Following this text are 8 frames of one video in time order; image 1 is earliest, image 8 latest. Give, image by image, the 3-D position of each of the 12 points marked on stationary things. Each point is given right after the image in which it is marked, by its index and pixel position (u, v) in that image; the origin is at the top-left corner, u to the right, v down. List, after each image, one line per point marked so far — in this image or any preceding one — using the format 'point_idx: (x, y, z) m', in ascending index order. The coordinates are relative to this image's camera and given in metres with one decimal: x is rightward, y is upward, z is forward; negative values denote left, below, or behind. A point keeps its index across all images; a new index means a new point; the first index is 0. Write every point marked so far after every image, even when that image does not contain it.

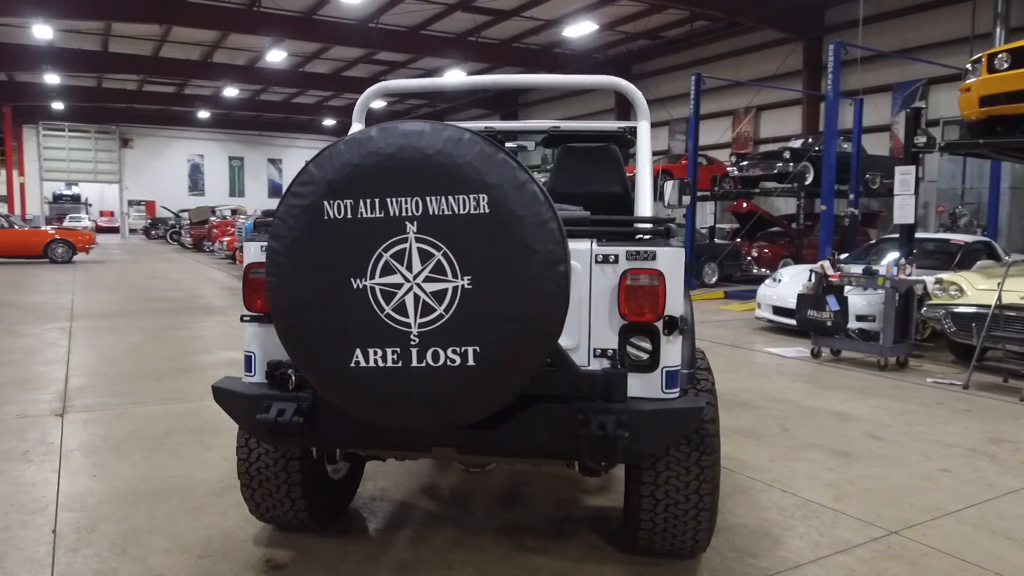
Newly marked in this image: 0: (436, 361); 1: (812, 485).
0: (-0.2, -0.2, +1.8) m
1: (+1.4, -0.9, +3.5) m
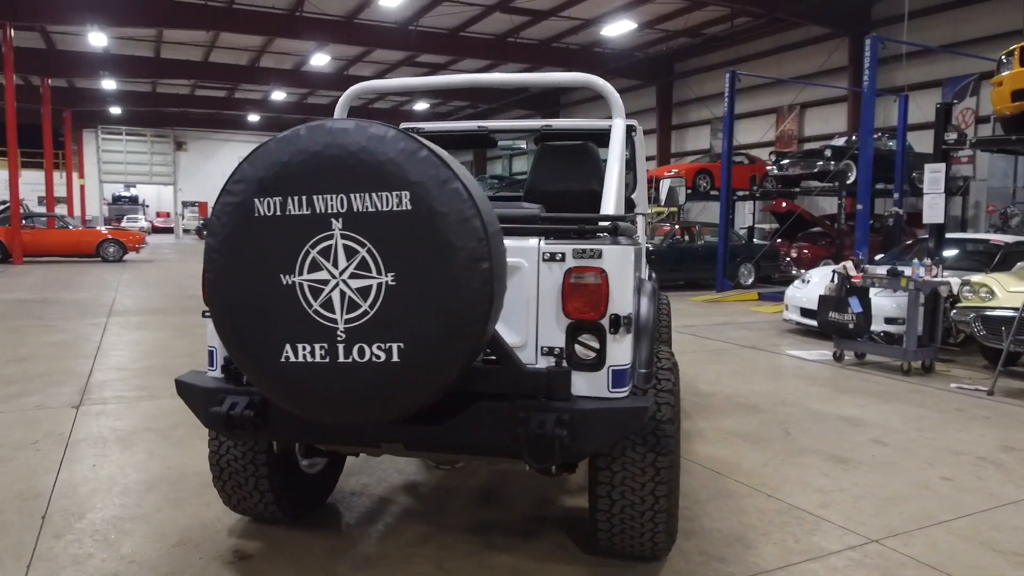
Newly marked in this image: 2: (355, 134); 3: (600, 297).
0: (-0.4, -0.2, +1.9) m
1: (+1.3, -0.9, +3.4) m
2: (-0.4, +0.4, +1.8) m
3: (+0.3, 0.0, +2.2) m
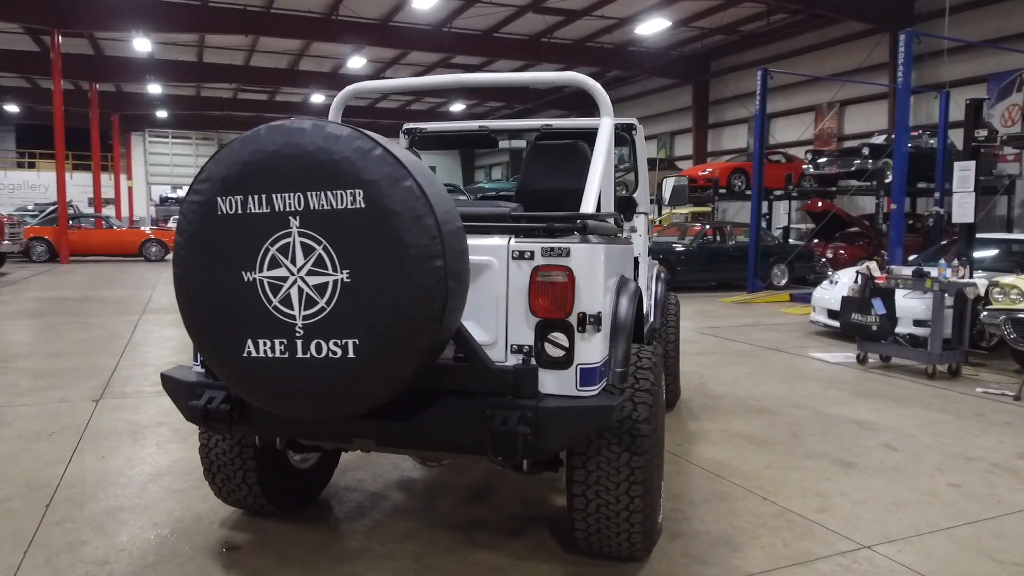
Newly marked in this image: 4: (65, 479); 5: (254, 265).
0: (-0.5, -0.2, +1.9) m
1: (+1.3, -0.9, +3.4) m
2: (-0.5, +0.4, +1.9) m
3: (+0.2, 0.0, +2.2) m
4: (-2.1, -0.9, +3.5) m
5: (-0.7, +0.1, +1.9) m
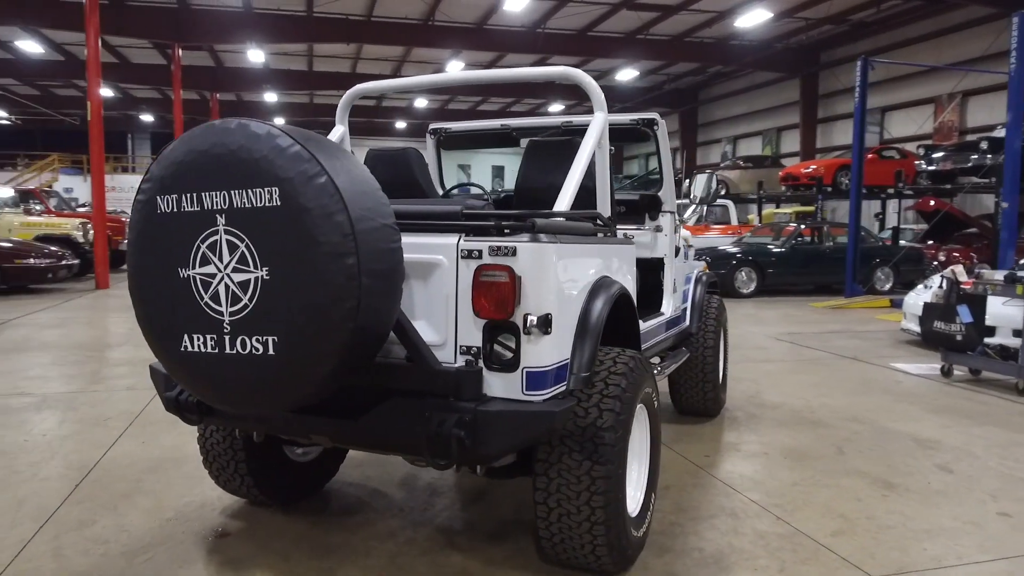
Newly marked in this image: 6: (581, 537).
0: (-0.7, -0.2, +1.9) m
1: (+1.3, -1.0, +3.1) m
2: (-0.7, +0.4, +1.9) m
3: (0.0, 0.0, +2.1) m
4: (-2.1, -0.9, +3.7) m
5: (-0.9, +0.1, +2.0) m
6: (+0.2, -0.8, +2.4) m
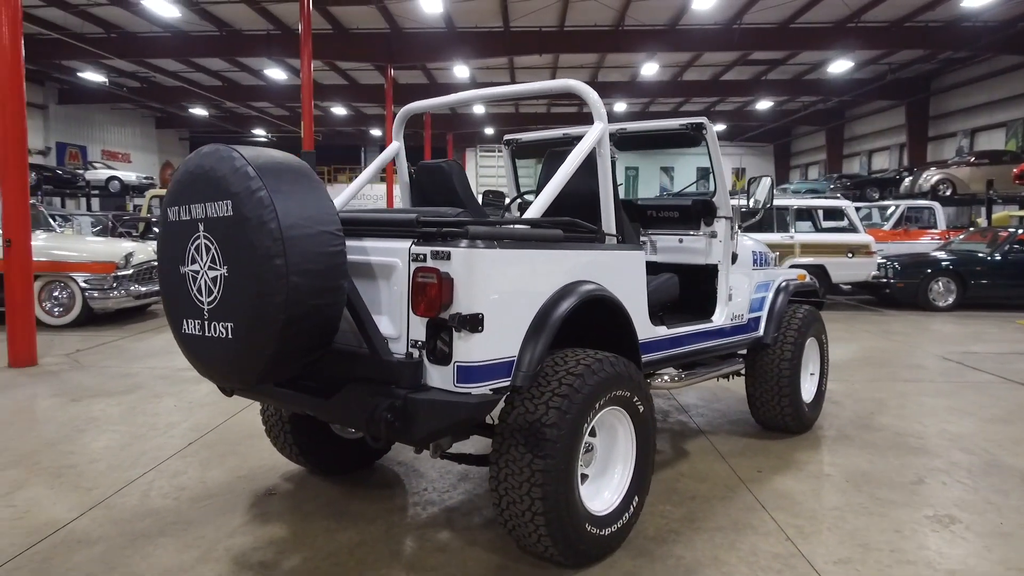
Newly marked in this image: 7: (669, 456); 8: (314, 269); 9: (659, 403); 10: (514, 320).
0: (-0.9, -0.1, +2.3) m
1: (+1.3, -1.0, +2.9) m
2: (-0.9, +0.4, +2.3) m
3: (-0.2, 0.0, +2.3) m
4: (-1.8, -0.8, +4.5) m
5: (-1.1, +0.1, +2.4) m
6: (0.0, -0.8, +2.5) m
7: (+0.8, -0.9, +4.0) m
8: (-0.6, +0.1, +2.2) m
9: (+1.0, -0.8, +5.1) m
10: (0.0, -0.1, +2.5) m
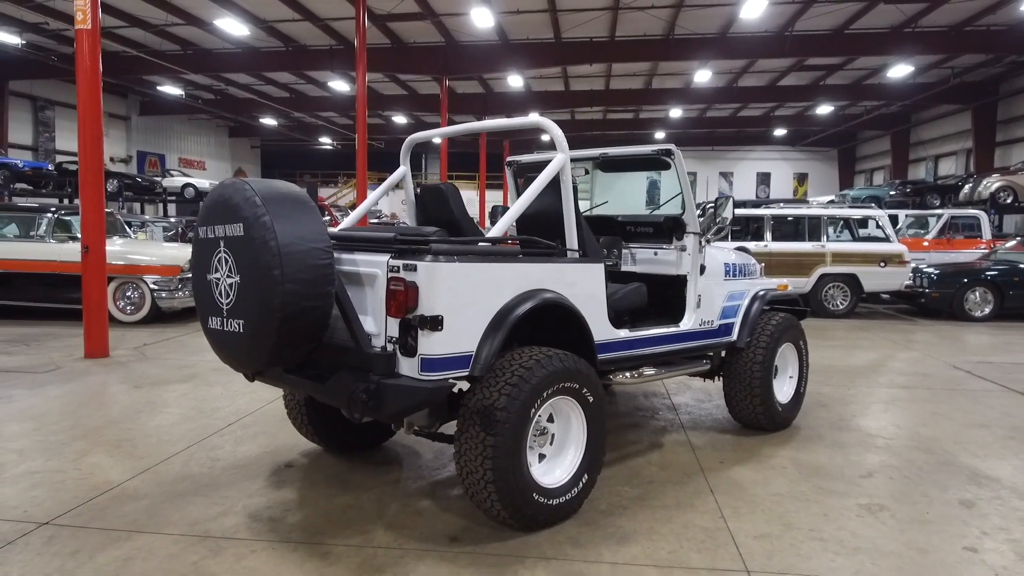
0: (-1.1, -0.2, +2.9) m
1: (+1.1, -1.0, +3.3) m
2: (-1.1, +0.4, +2.9) m
3: (-0.4, 0.0, +2.9) m
4: (-1.8, -0.8, +5.1) m
5: (-1.2, +0.1, +3.0) m
6: (-0.1, -0.8, +3.0) m
7: (+0.8, -1.0, +4.4) m
8: (-0.8, 0.0, +2.8) m
9: (+1.1, -0.9, +5.5) m
10: (-0.2, -0.1, +3.0) m
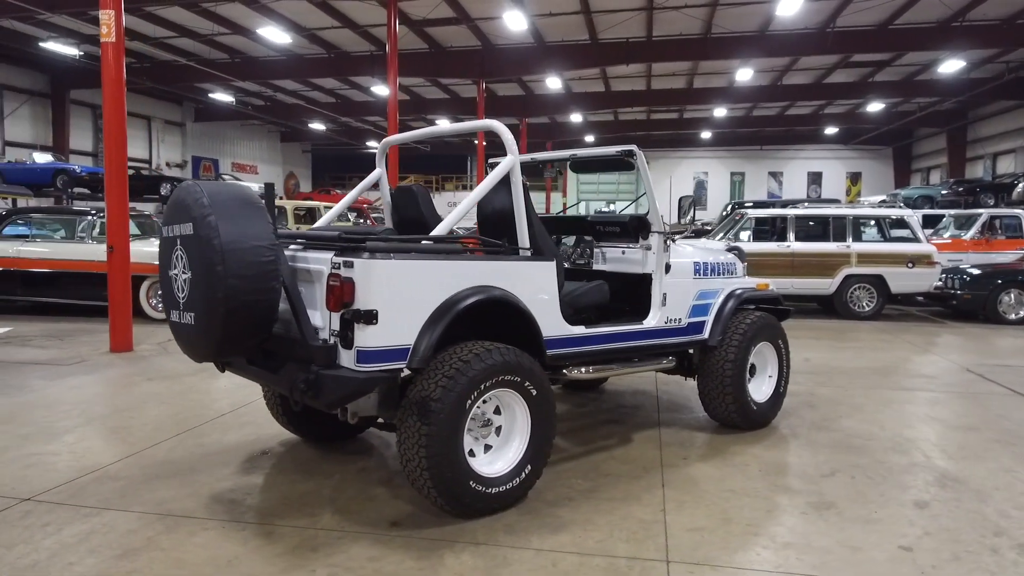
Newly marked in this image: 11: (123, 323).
0: (-1.4, -0.1, +3.1) m
1: (+0.9, -1.0, +3.4) m
2: (-1.4, +0.4, +3.1) m
3: (-0.7, 0.0, +3.0) m
4: (-1.9, -0.8, +5.4) m
5: (-1.5, +0.1, +3.3) m
6: (-0.4, -0.8, +3.2) m
7: (+0.6, -0.9, +4.5) m
8: (-1.1, +0.1, +3.0) m
9: (+1.0, -0.8, +5.6) m
10: (-0.4, -0.1, +3.1) m
11: (-3.9, -0.4, +7.4) m
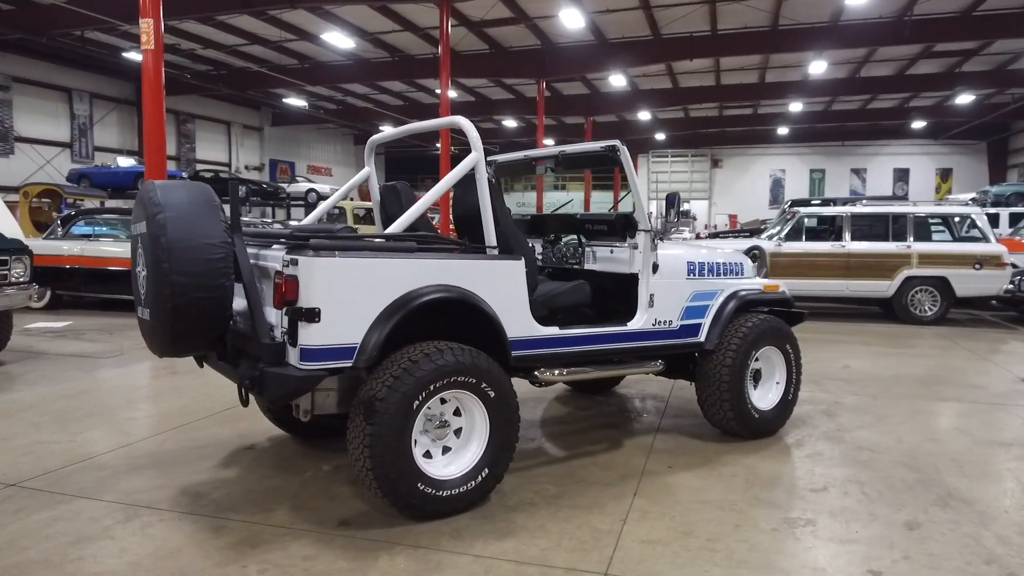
0: (-1.6, -0.1, +3.2) m
1: (+0.7, -1.0, +3.2) m
2: (-1.6, +0.4, +3.2) m
3: (-0.9, 0.0, +3.0) m
4: (-1.9, -0.8, +5.5) m
5: (-1.7, +0.1, +3.4) m
6: (-0.6, -0.8, +3.1) m
7: (+0.5, -0.9, +4.4) m
8: (-1.3, +0.1, +3.0) m
9: (+1.0, -0.8, +5.4) m
10: (-0.6, -0.1, +3.1) m
11: (-3.6, -0.3, +7.7) m
